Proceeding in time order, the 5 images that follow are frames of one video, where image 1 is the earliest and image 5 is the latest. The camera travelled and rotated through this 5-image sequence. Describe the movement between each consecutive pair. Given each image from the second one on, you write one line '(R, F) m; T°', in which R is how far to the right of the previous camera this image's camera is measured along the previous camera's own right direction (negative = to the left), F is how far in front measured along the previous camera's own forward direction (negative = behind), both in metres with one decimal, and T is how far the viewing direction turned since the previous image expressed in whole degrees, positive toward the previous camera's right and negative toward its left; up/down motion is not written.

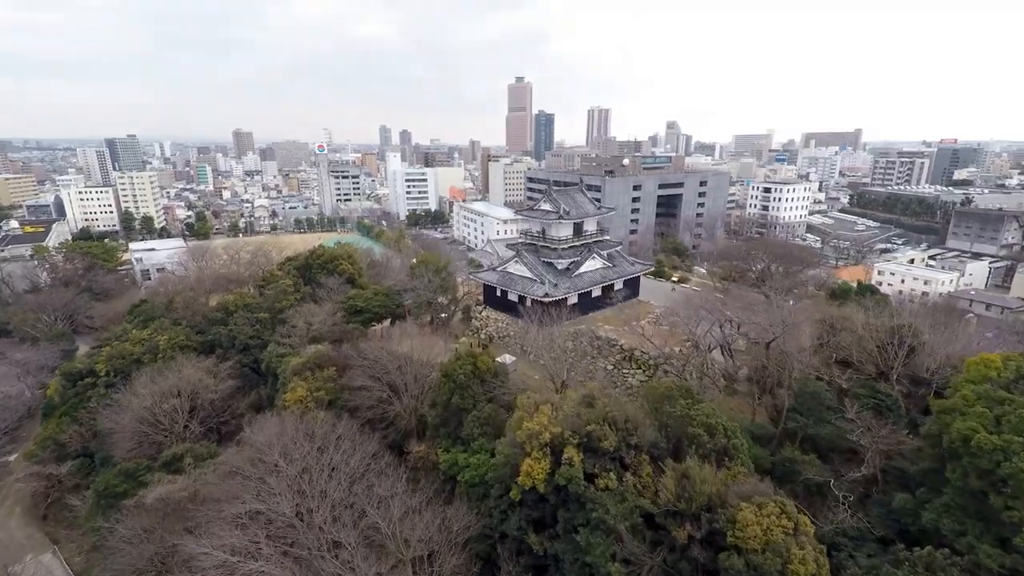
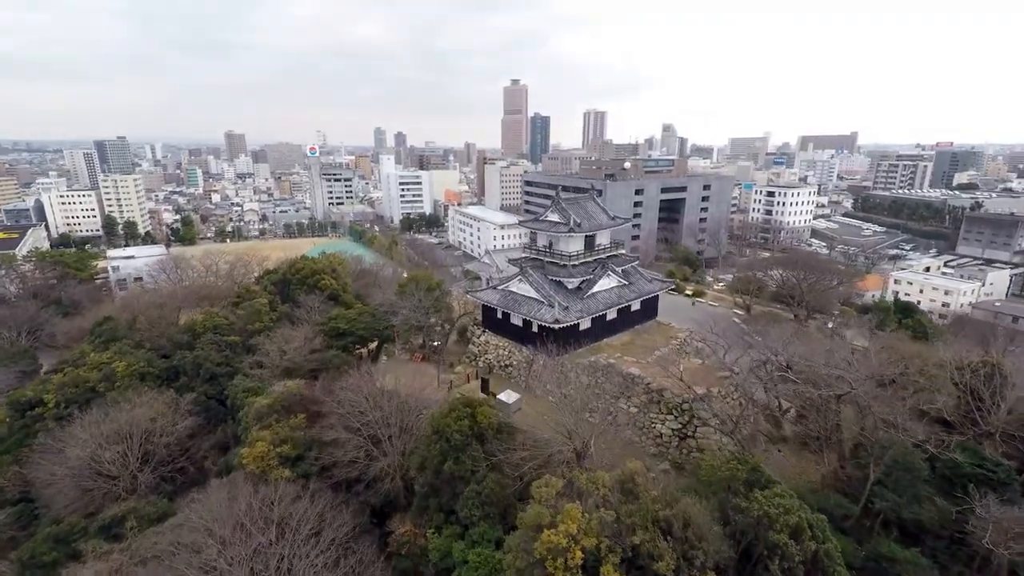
(-0.3, +2.9) m; +1°
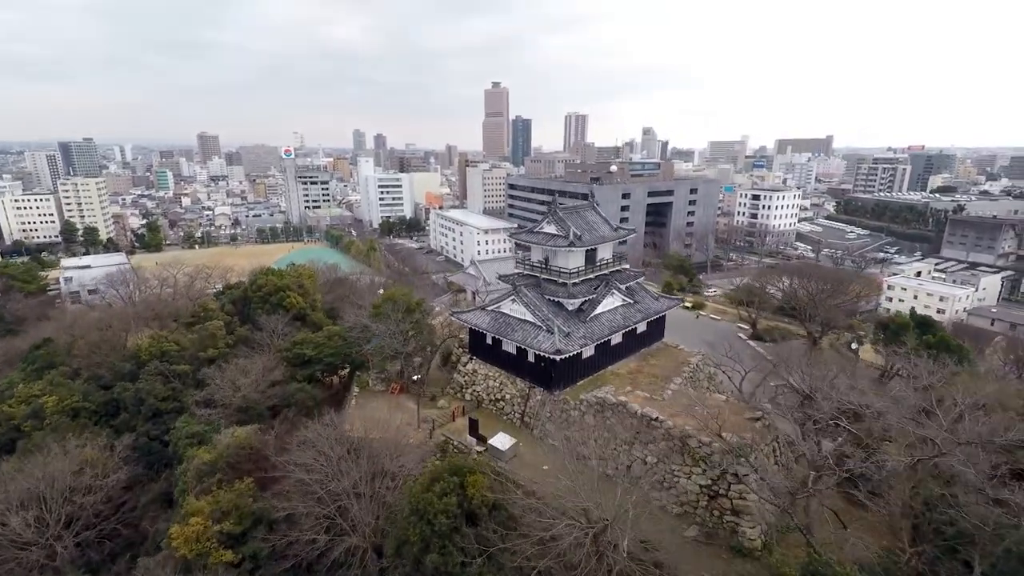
(-0.3, +2.5) m; +2°
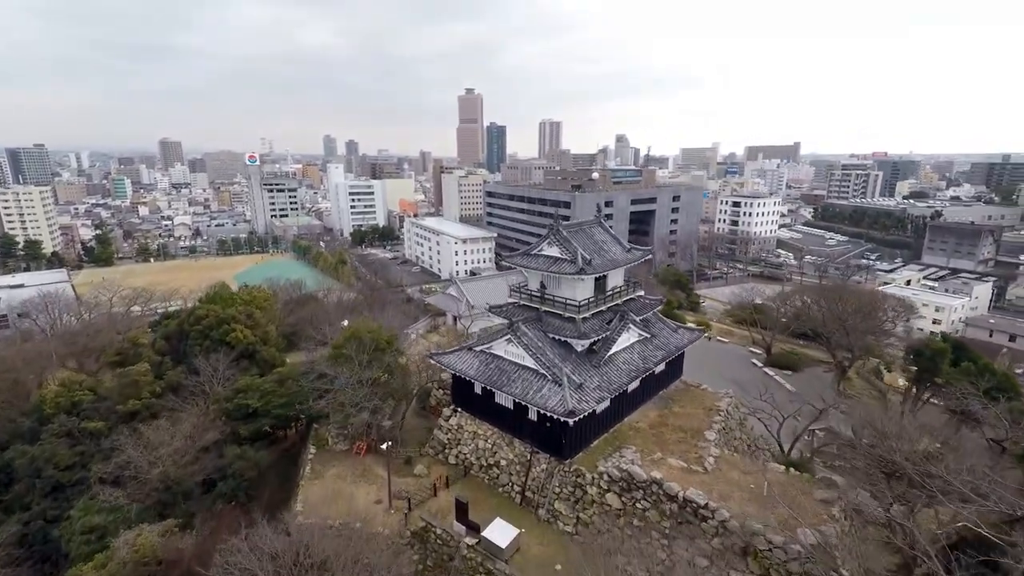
(-0.5, +3.3) m; +3°
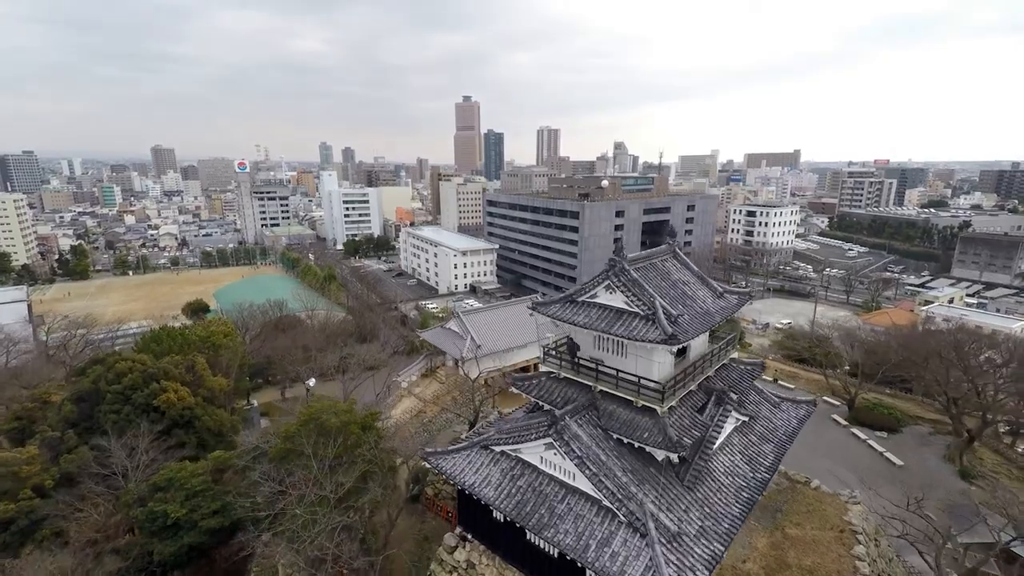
(-0.8, +5.0) m; 0°
